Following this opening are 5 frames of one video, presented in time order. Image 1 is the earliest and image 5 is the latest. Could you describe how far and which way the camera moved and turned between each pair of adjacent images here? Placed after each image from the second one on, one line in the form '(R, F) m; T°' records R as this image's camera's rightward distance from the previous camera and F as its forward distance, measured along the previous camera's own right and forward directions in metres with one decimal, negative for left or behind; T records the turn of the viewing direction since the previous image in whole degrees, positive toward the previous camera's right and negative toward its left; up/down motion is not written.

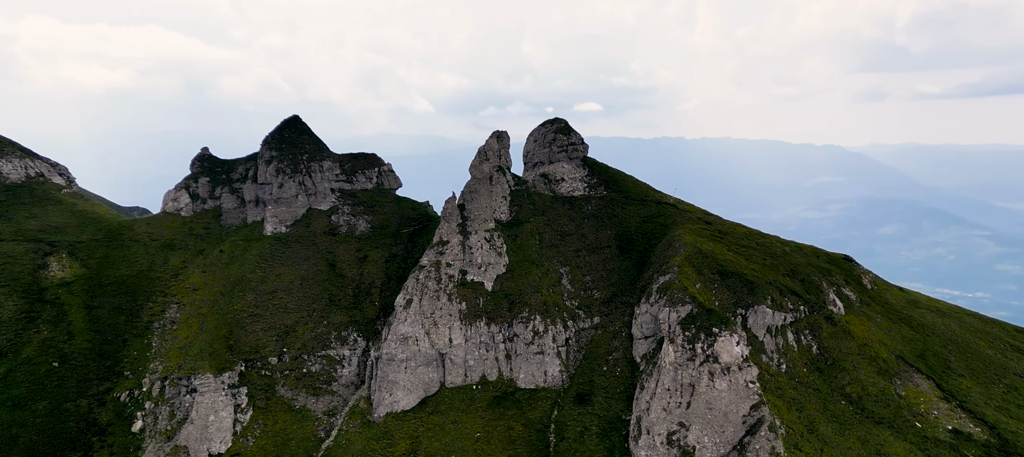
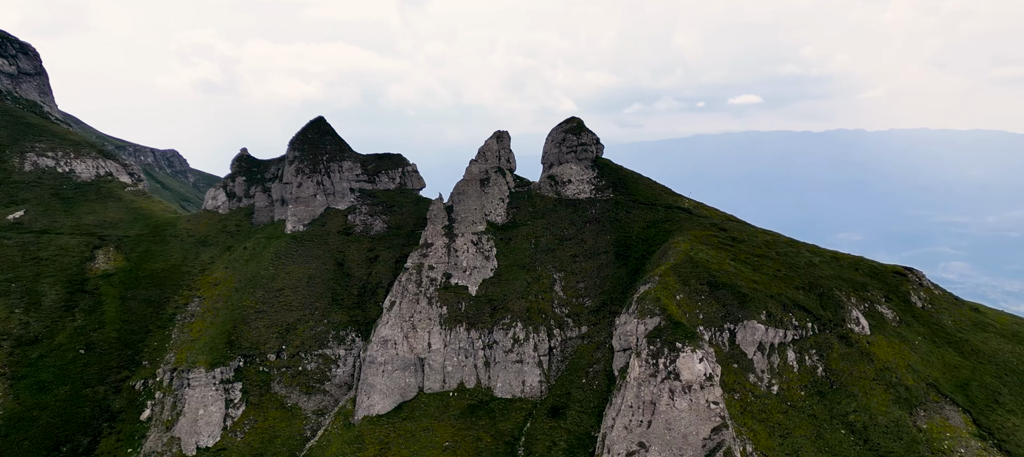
(+10.1, +4.0) m; -6°
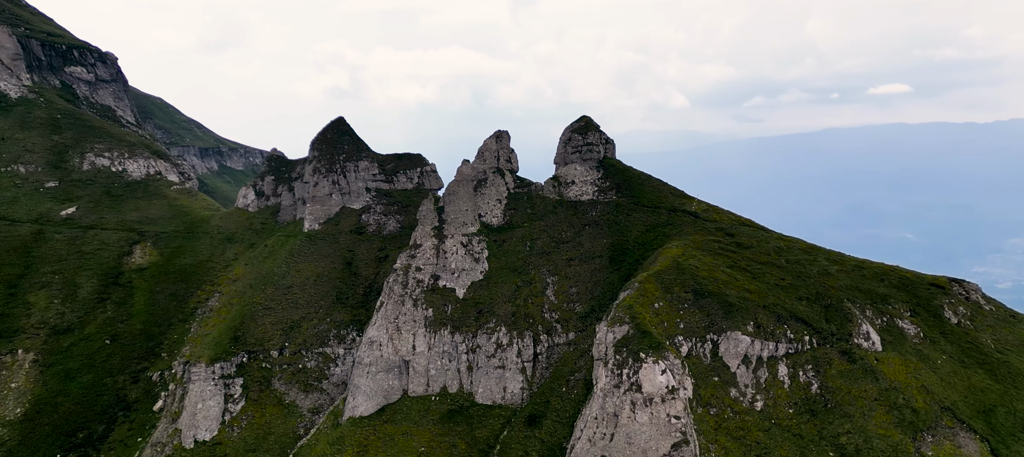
(+7.8, +2.1) m; -5°
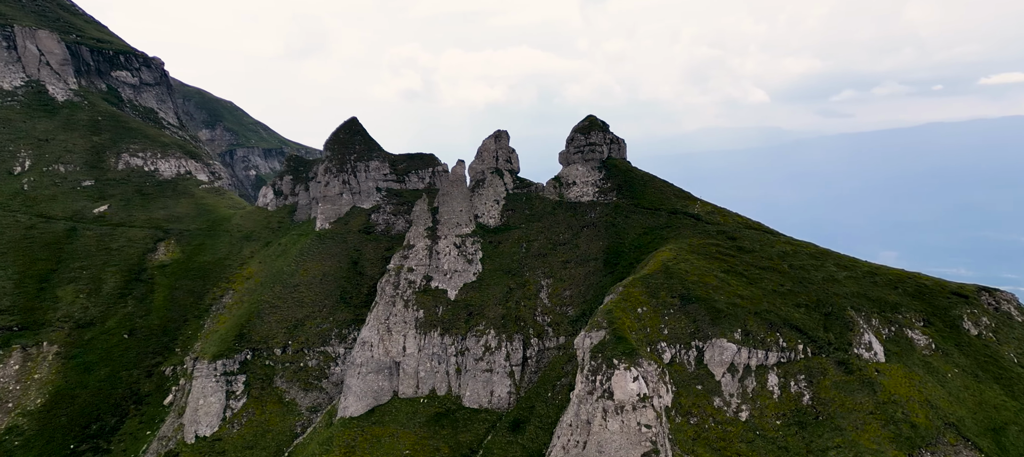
(+5.1, +0.9) m; -3°
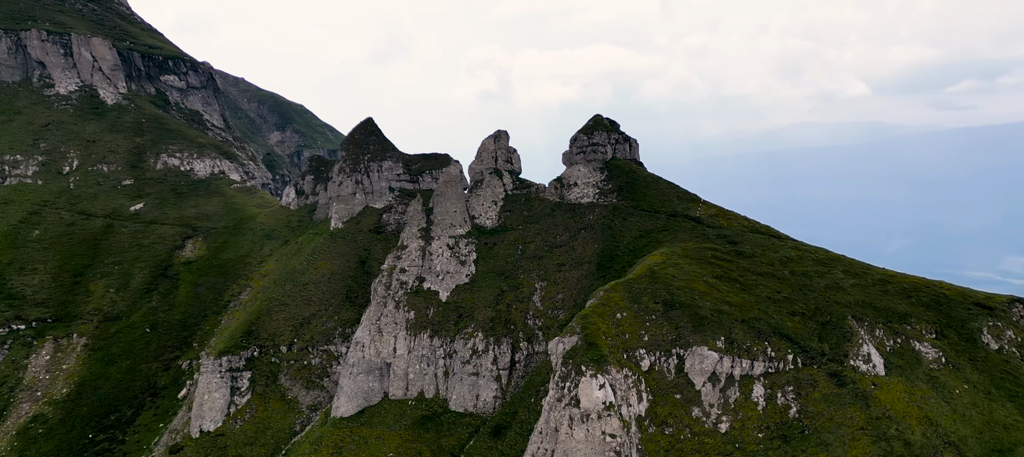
(+5.8, +0.7) m; -4°
